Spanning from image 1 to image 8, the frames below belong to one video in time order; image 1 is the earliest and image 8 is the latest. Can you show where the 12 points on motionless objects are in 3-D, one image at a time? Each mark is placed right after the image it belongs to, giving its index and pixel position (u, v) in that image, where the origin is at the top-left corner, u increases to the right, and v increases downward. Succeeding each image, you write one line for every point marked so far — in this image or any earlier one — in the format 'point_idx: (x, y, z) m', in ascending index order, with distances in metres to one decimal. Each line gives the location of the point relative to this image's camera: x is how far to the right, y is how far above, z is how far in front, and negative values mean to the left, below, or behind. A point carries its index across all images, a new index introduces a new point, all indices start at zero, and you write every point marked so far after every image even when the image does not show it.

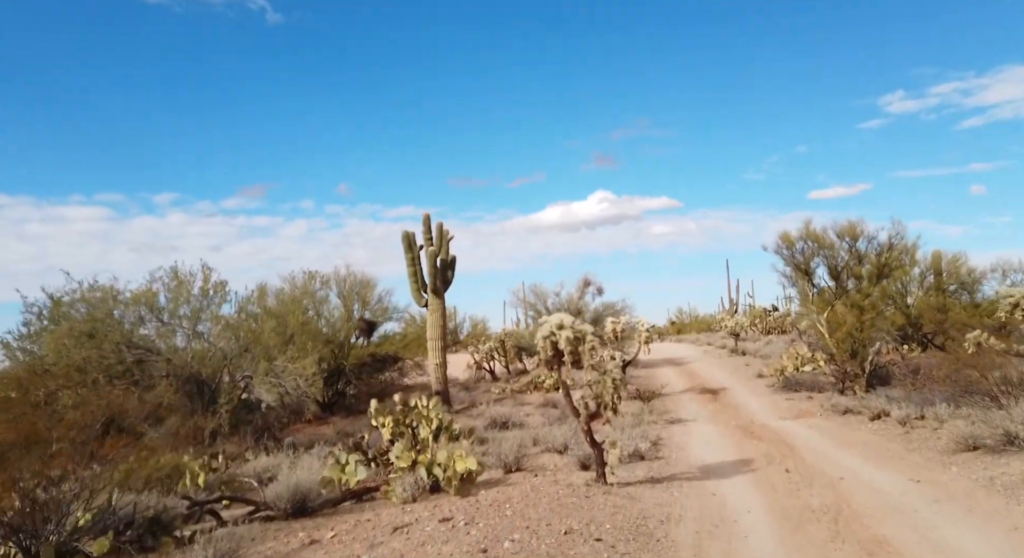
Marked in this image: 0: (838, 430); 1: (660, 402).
0: (+5.1, -2.3, +13.1) m
1: (+3.5, -2.9, +19.8) m
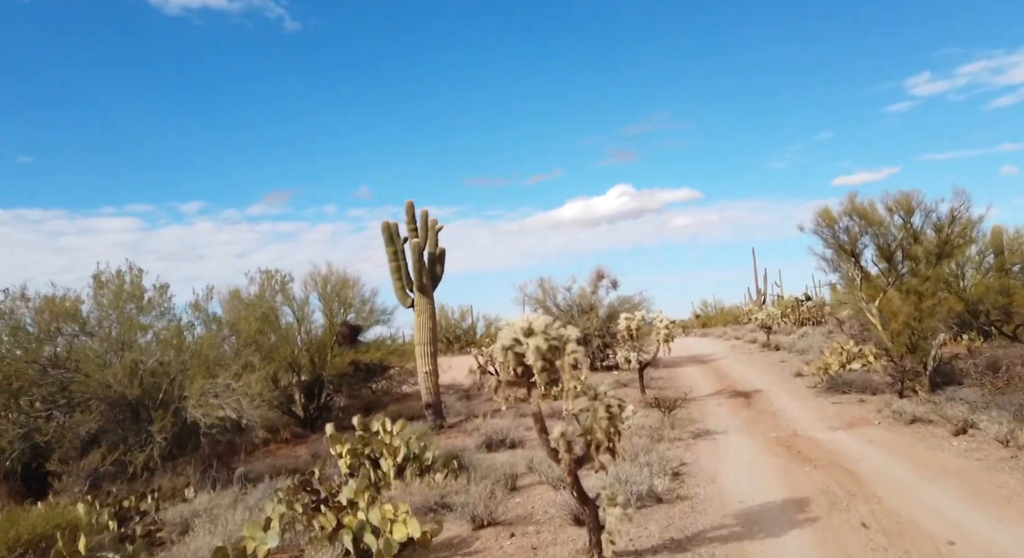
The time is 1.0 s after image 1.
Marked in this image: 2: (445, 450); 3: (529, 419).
0: (+4.9, -2.1, +10.3) m
1: (+3.5, -2.7, +17.0) m
2: (-1.0, -2.7, +12.7) m
3: (+0.4, -3.0, +17.2) m
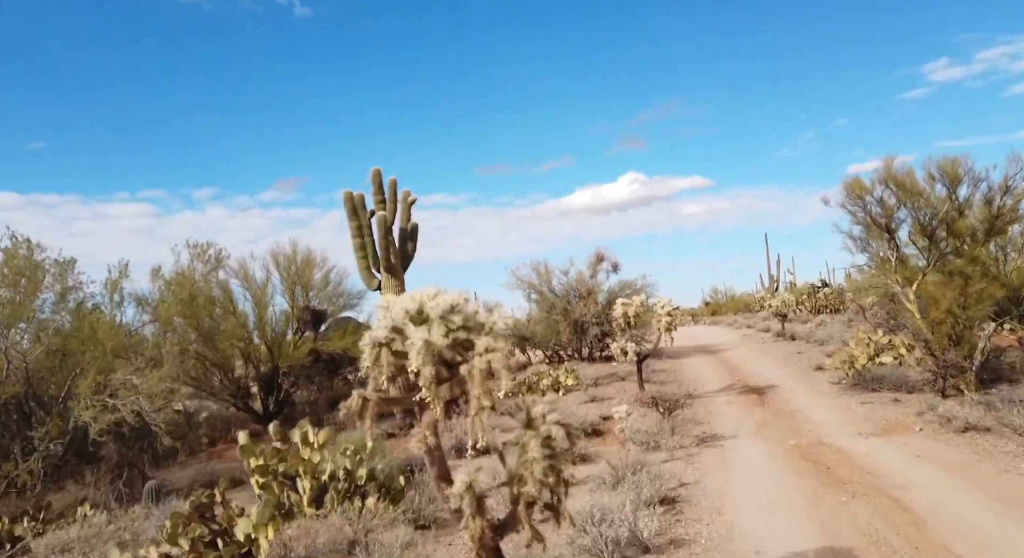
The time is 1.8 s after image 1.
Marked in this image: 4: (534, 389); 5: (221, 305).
0: (+4.4, -1.8, +8.0) m
1: (+3.1, -2.3, +14.8) m
2: (-1.5, -2.4, +10.5) m
3: (0.0, -2.6, +15.0) m
4: (+0.5, -2.4, +18.0) m
5: (-5.5, -0.5, +16.2) m
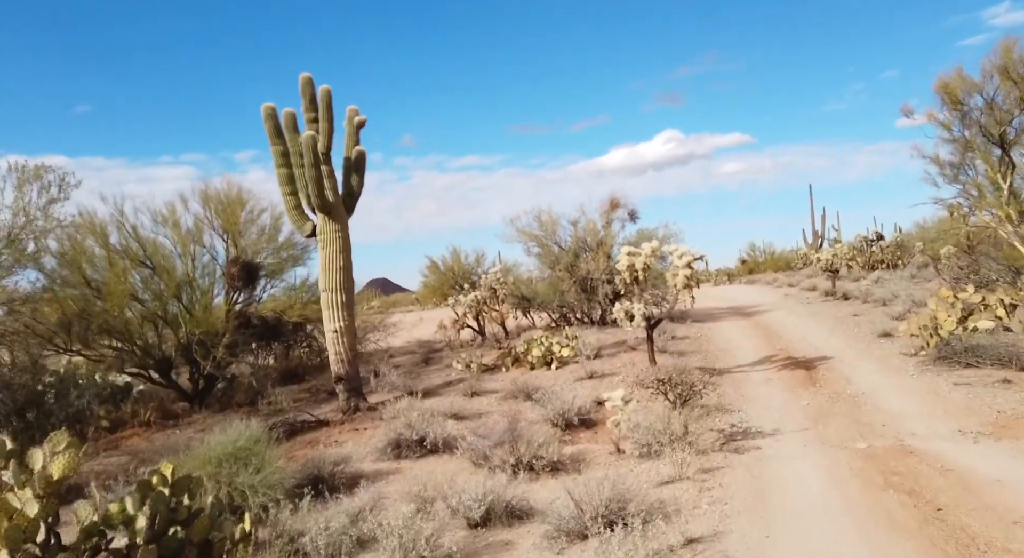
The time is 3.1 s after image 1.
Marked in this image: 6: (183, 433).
0: (+3.7, -1.3, +4.3) m
1: (+2.7, -1.5, +11.1) m
2: (-2.1, -1.7, +7.1) m
3: (-0.4, -1.8, +11.4) m
4: (+0.2, -1.4, +14.4) m
5: (-5.9, +0.4, +12.8) m
6: (-4.6, -2.2, +11.7) m
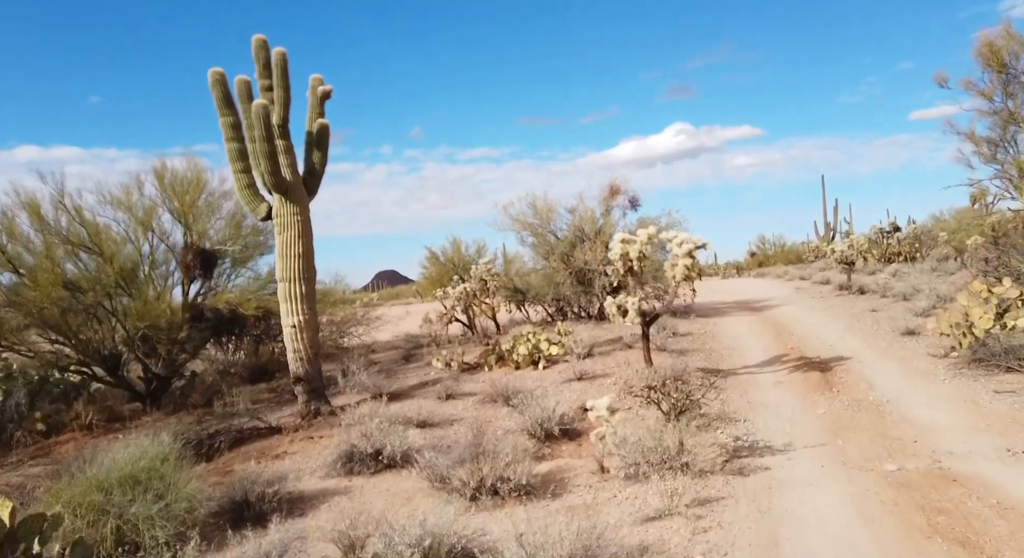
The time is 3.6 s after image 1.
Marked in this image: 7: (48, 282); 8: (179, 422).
0: (+3.4, -1.3, +3.0) m
1: (+2.4, -1.4, +9.8) m
2: (-2.4, -1.6, +5.8) m
3: (-0.7, -1.7, +10.1) m
4: (0.0, -1.3, +13.1) m
5: (-6.1, +0.5, +11.5) m
6: (-4.9, -2.0, +10.5) m
7: (-6.1, -0.1, +11.2) m
8: (-4.4, -1.9, +11.2) m
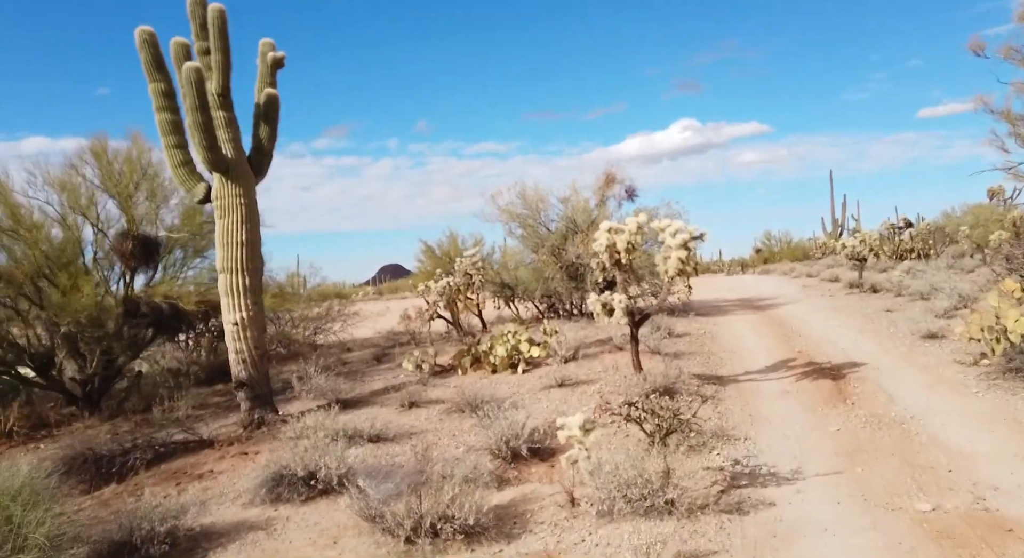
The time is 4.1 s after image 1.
0: (+3.0, -1.3, +1.7) m
1: (+2.0, -1.3, +8.5) m
2: (-2.8, -1.6, +4.5) m
3: (-1.0, -1.6, +8.9) m
4: (-0.4, -1.2, +11.8) m
5: (-6.5, +0.7, +10.2) m
6: (-5.2, -1.9, +9.2) m
7: (-6.4, +0.1, +9.9) m
8: (-4.7, -1.8, +9.9) m
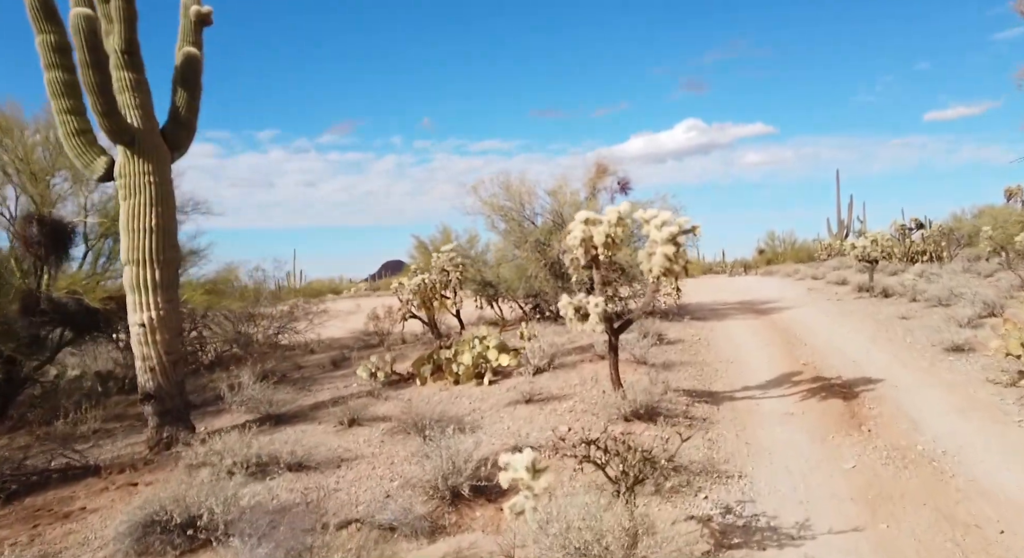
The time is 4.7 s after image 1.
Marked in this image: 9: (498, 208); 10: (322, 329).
0: (+2.5, -1.3, +0.2) m
1: (+1.6, -1.3, +7.1) m
2: (-3.2, -1.5, +3.1) m
3: (-1.5, -1.6, +7.4) m
4: (-0.8, -1.2, +10.4) m
5: (-6.9, +0.8, +8.8) m
6: (-5.6, -1.8, +7.8) m
7: (-6.8, +0.2, +8.5) m
8: (-5.2, -1.7, +8.5) m
9: (-0.3, +1.5, +17.5) m
10: (-3.8, -1.0, +16.9) m
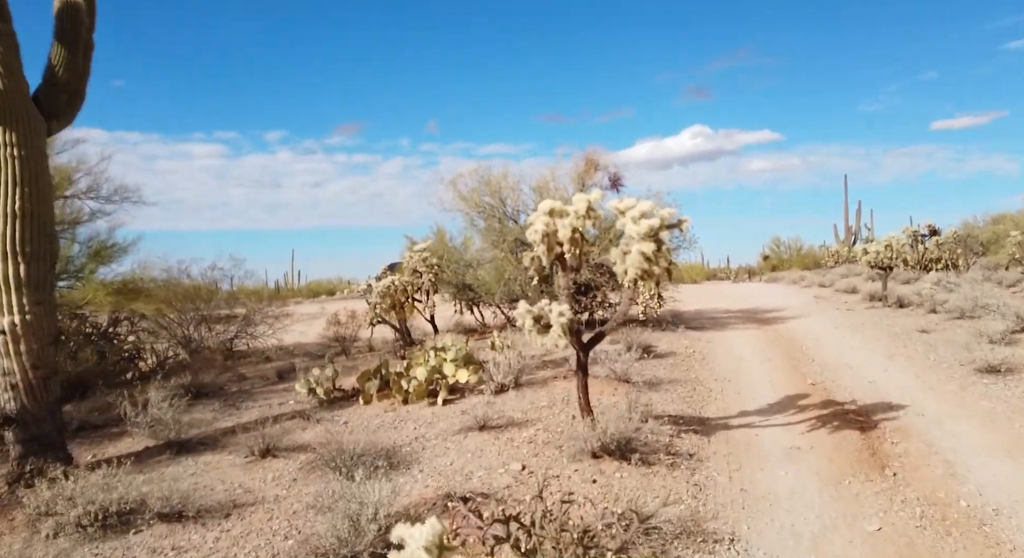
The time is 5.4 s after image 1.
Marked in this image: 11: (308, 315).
0: (+2.0, -1.3, -1.3) m
1: (+1.1, -1.4, +5.6) m
2: (-3.7, -1.5, +1.6) m
3: (-1.9, -1.6, +5.9) m
4: (-1.2, -1.2, +8.9) m
5: (-7.3, +0.8, +7.4) m
6: (-6.1, -1.7, +6.3) m
7: (-7.2, +0.3, +7.0) m
8: (-5.6, -1.6, +7.0) m
9: (-0.7, +1.4, +16.0) m
10: (-4.2, -1.0, +15.4) m
11: (-4.0, -0.7, +16.6) m
